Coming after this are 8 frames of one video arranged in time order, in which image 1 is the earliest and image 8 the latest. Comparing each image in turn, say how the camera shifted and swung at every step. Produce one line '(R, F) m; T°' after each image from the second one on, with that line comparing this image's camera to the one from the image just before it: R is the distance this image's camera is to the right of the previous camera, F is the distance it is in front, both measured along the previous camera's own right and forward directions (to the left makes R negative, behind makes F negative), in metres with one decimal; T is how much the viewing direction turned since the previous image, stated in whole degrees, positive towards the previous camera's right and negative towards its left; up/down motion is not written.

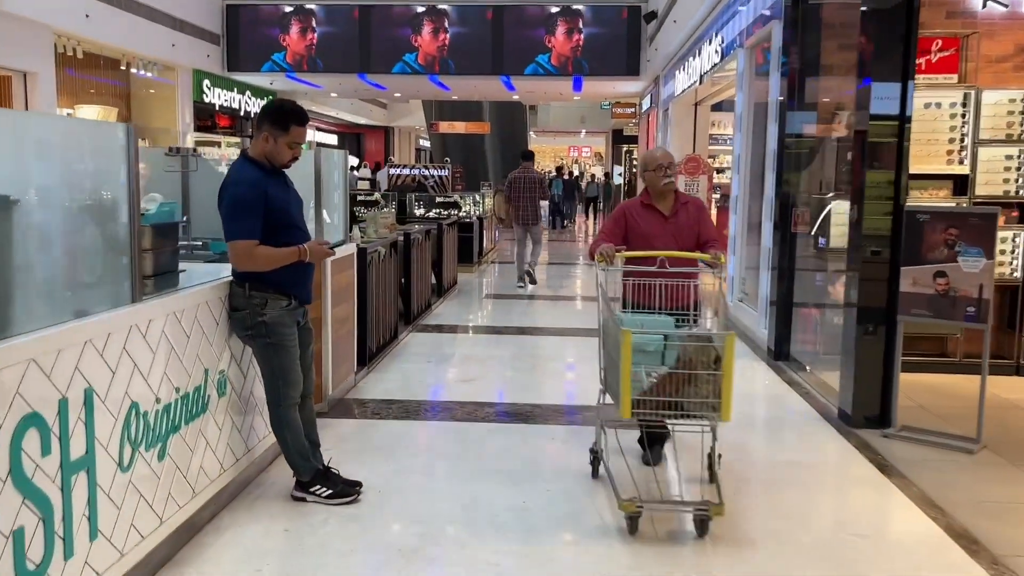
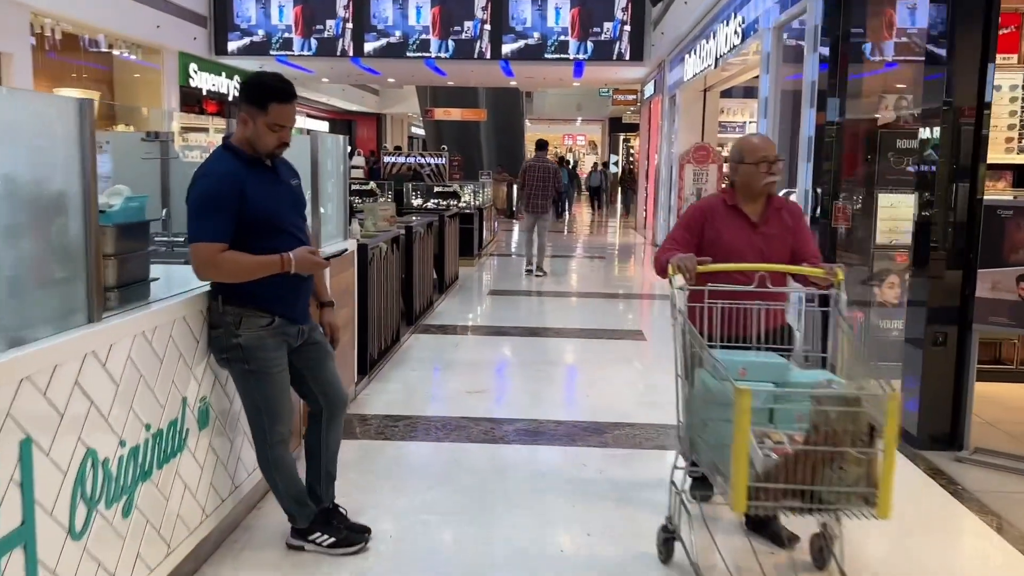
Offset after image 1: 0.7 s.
(-0.1, +0.5) m; +1°
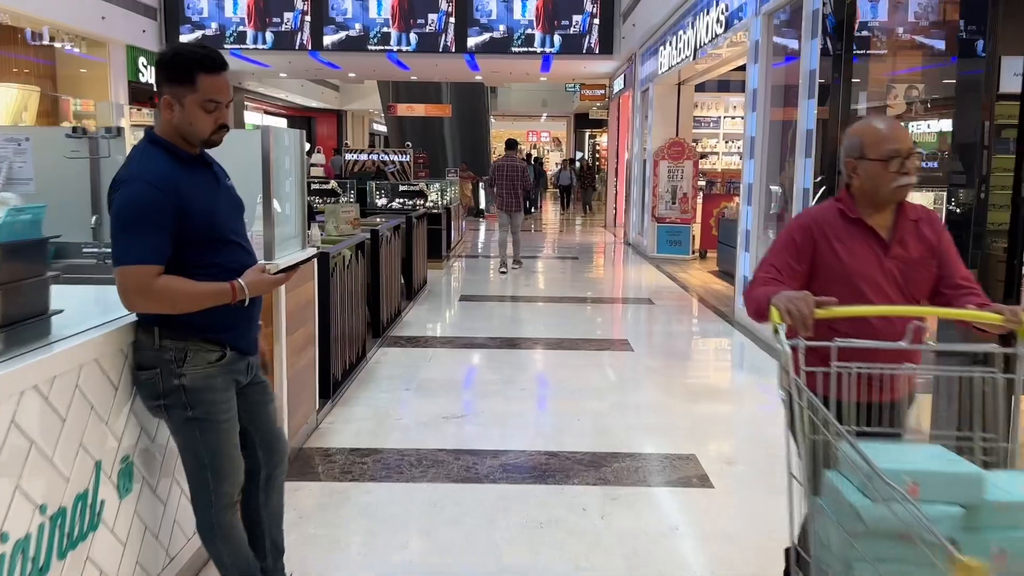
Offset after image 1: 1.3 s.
(-0.1, +0.4) m; +2°
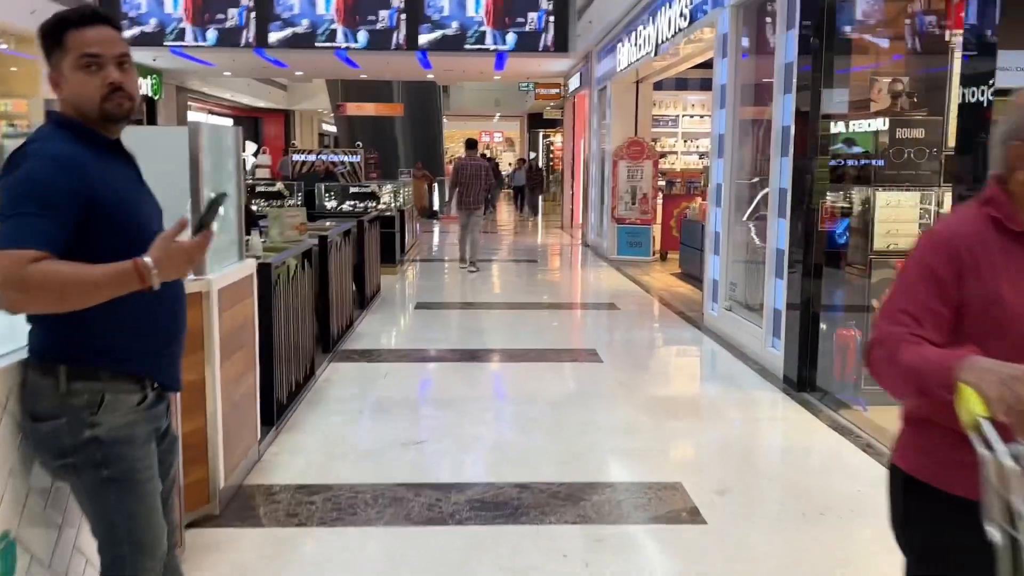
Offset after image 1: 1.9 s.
(0.0, +0.3) m; +3°
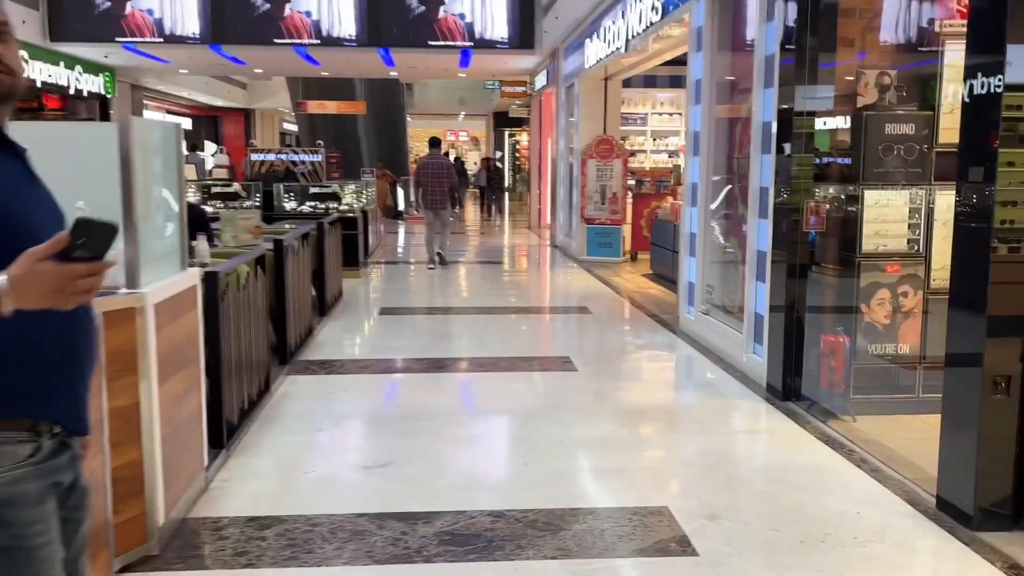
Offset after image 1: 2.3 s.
(0.0, +0.3) m; +2°
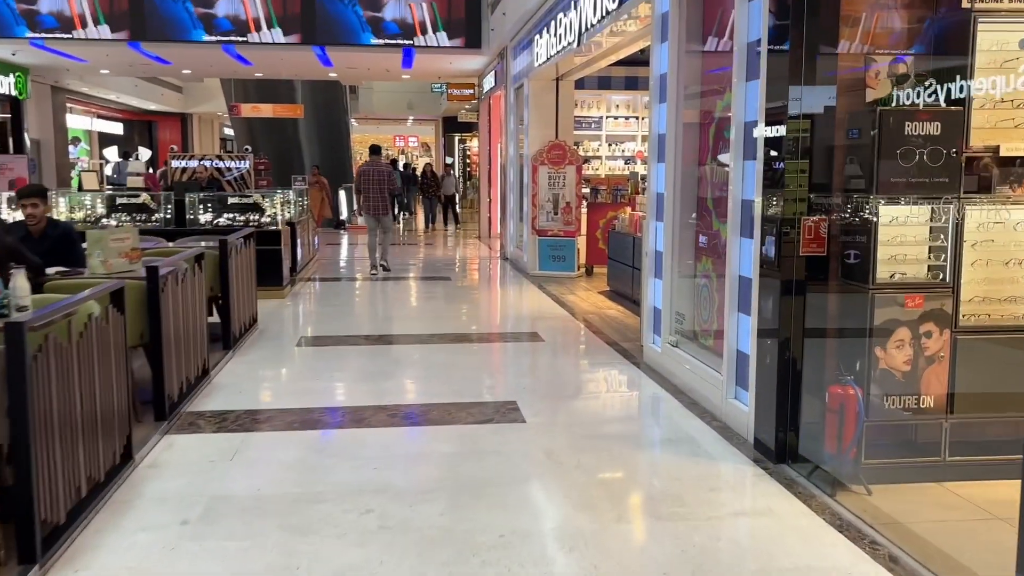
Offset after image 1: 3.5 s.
(+0.1, +0.8) m; +3°
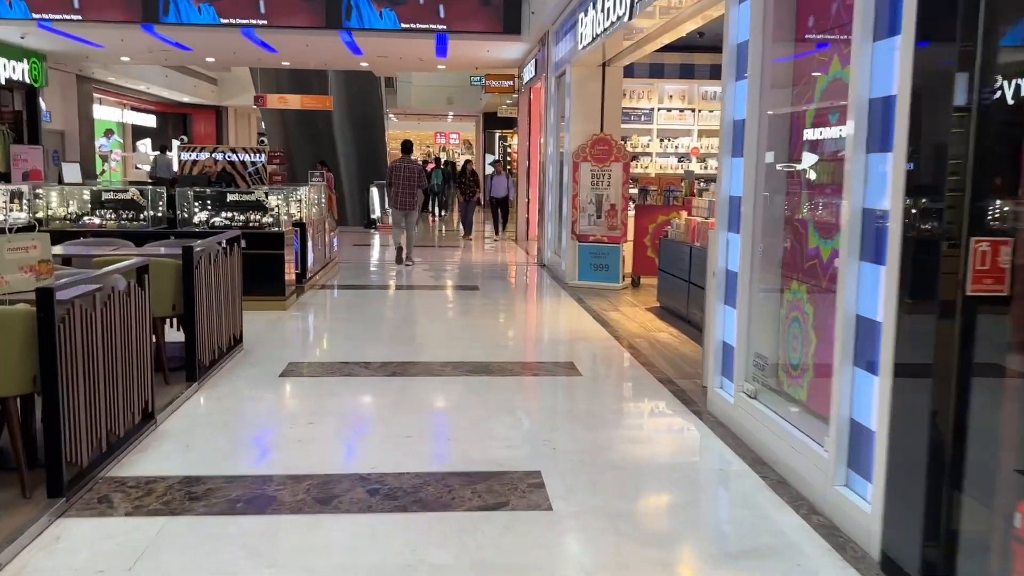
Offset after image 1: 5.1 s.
(+0.1, +1.0) m; -3°
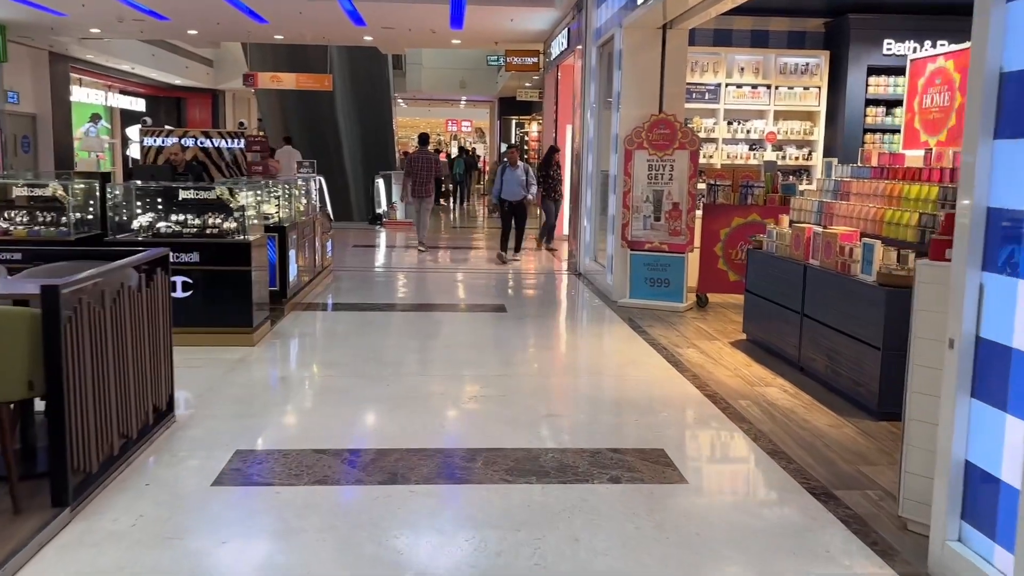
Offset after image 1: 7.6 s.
(-0.2, +1.7) m; -1°
